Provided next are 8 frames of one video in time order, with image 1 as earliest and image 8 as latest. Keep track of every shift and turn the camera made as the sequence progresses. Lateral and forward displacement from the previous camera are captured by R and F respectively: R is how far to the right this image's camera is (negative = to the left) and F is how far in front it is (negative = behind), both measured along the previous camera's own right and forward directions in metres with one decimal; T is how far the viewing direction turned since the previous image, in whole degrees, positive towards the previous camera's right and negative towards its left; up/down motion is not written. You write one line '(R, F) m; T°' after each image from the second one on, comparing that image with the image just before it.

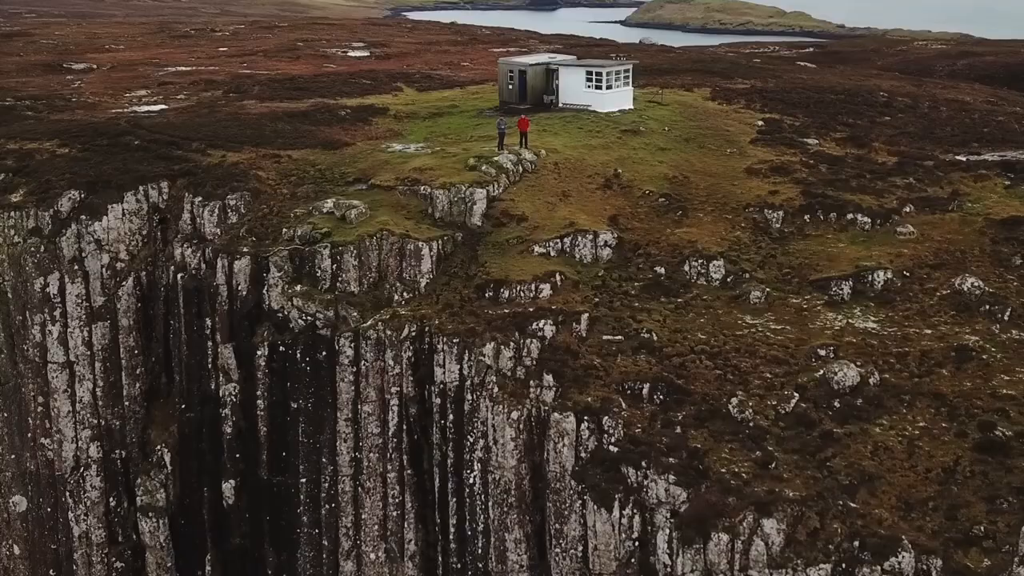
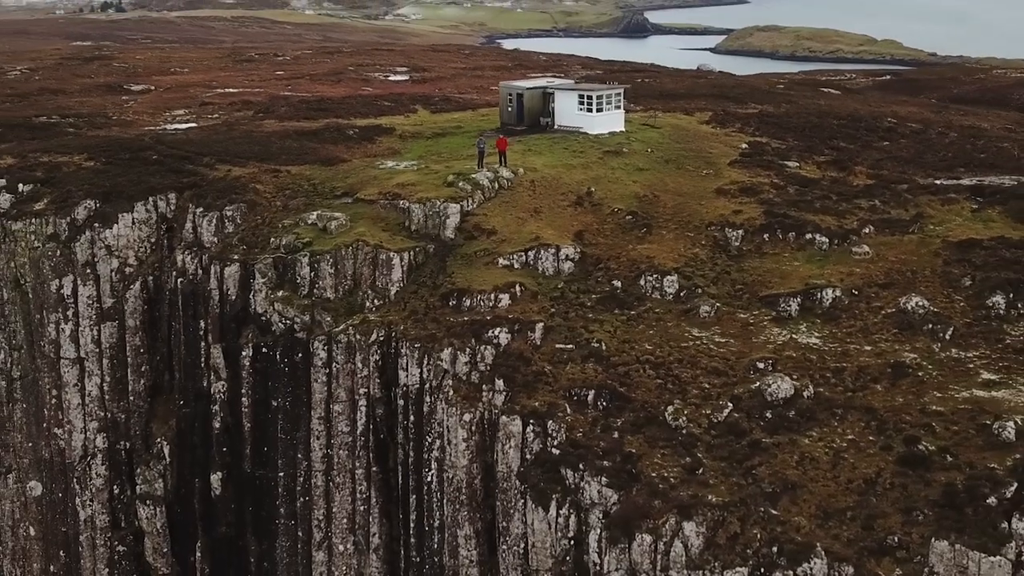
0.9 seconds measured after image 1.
(+5.1, -1.9) m; -6°
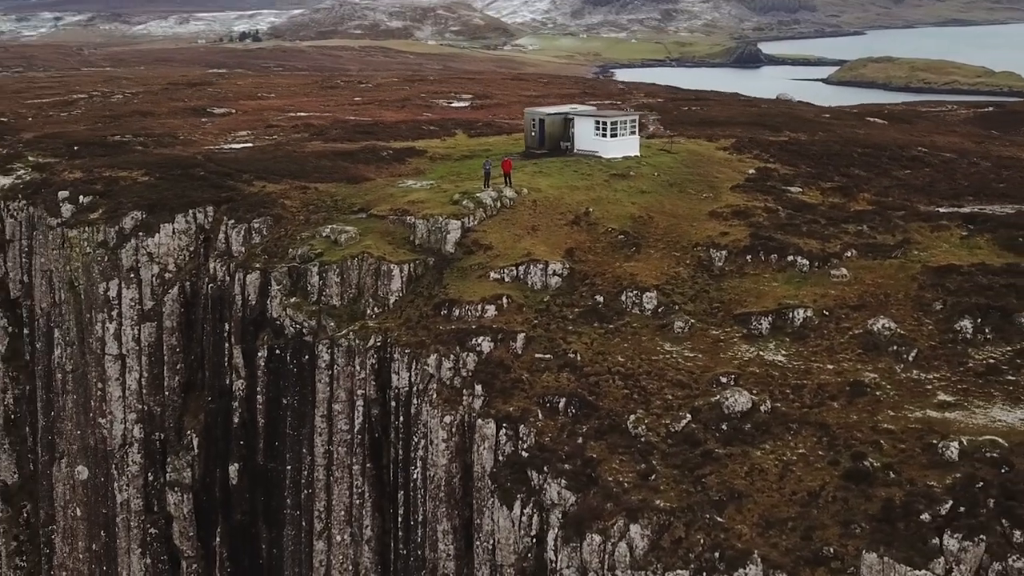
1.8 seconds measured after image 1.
(+5.4, -2.1) m; -7°
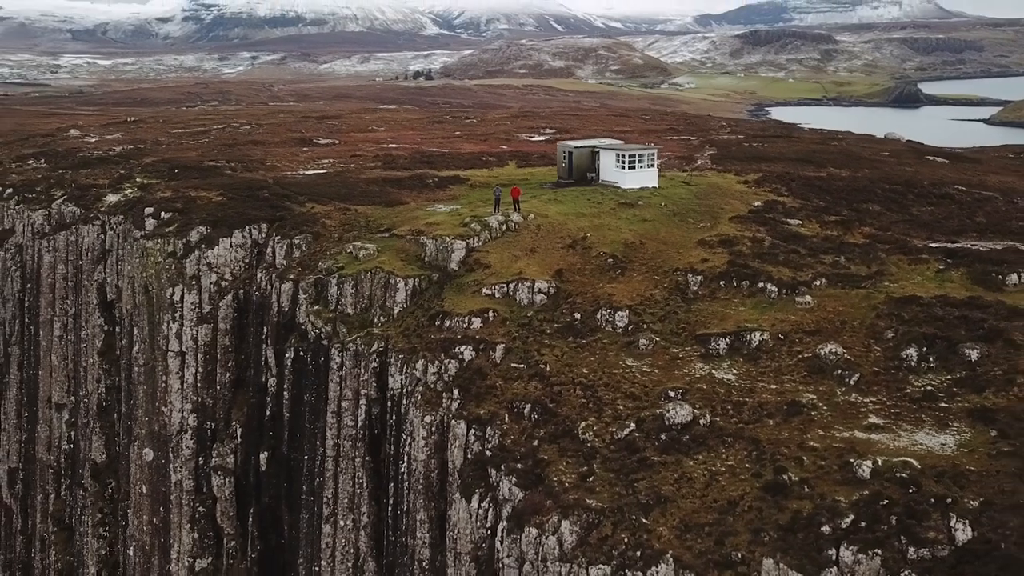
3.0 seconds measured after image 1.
(+8.0, -3.0) m; -10°
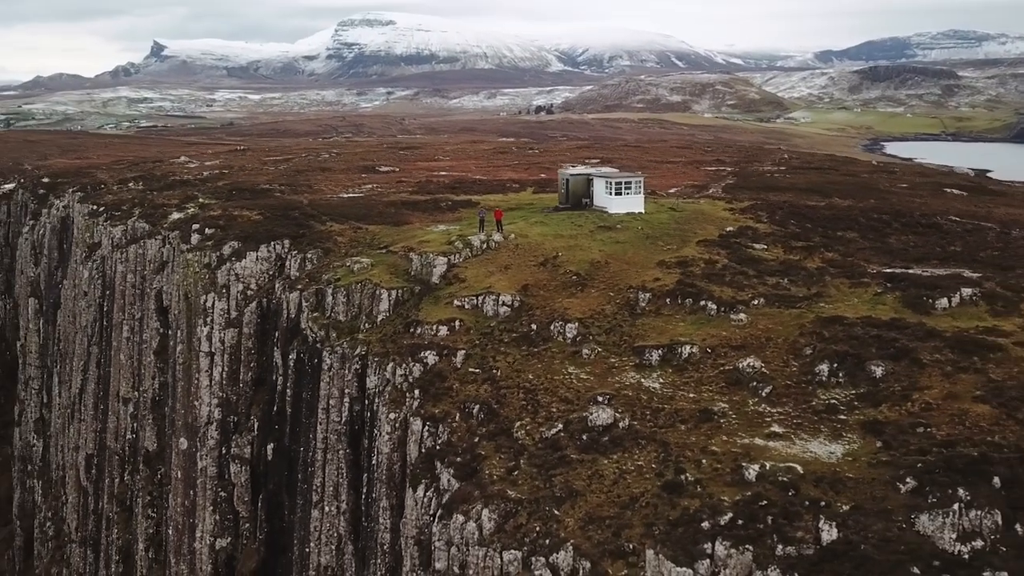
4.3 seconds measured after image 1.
(+8.0, -3.4) m; -8°
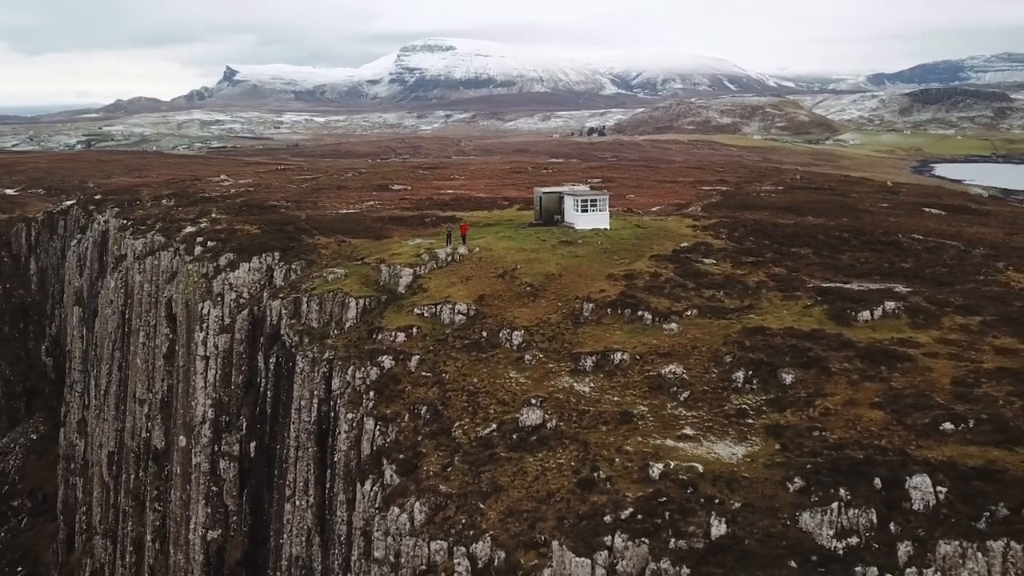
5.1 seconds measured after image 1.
(+5.6, -2.6) m; -4°
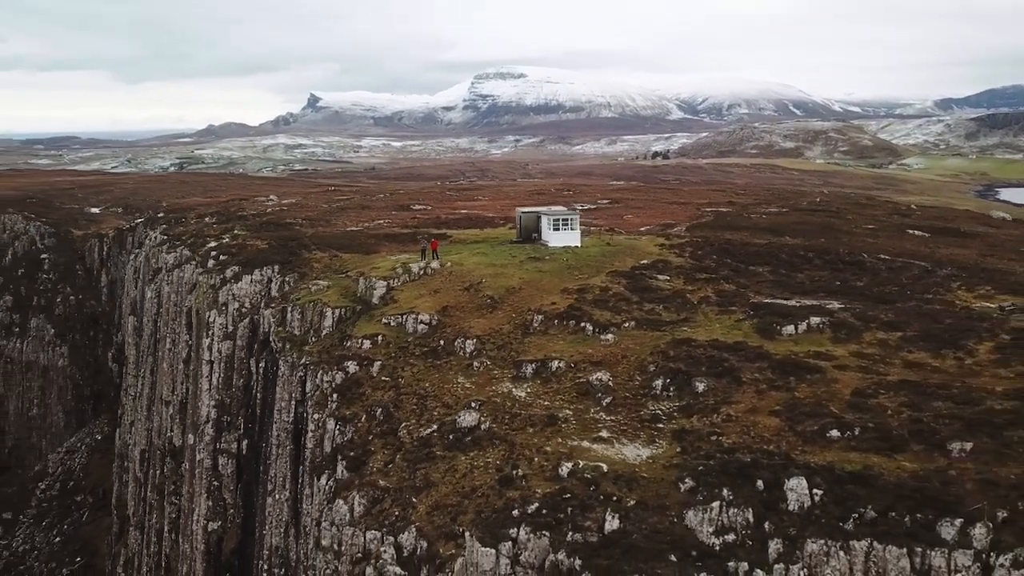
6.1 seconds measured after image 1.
(+6.6, -2.8) m; -5°
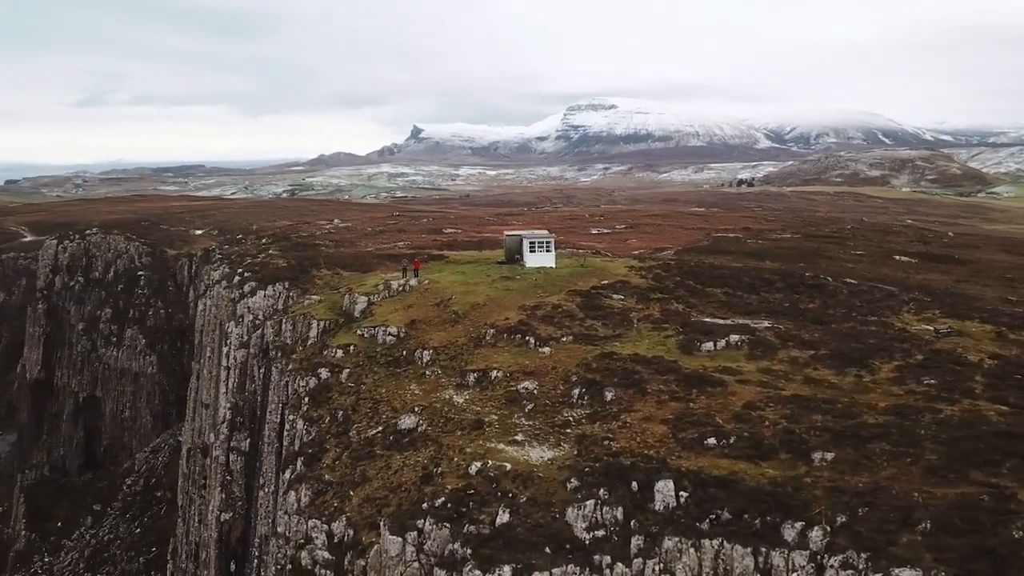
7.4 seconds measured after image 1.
(+8.6, -3.3) m; -7°
